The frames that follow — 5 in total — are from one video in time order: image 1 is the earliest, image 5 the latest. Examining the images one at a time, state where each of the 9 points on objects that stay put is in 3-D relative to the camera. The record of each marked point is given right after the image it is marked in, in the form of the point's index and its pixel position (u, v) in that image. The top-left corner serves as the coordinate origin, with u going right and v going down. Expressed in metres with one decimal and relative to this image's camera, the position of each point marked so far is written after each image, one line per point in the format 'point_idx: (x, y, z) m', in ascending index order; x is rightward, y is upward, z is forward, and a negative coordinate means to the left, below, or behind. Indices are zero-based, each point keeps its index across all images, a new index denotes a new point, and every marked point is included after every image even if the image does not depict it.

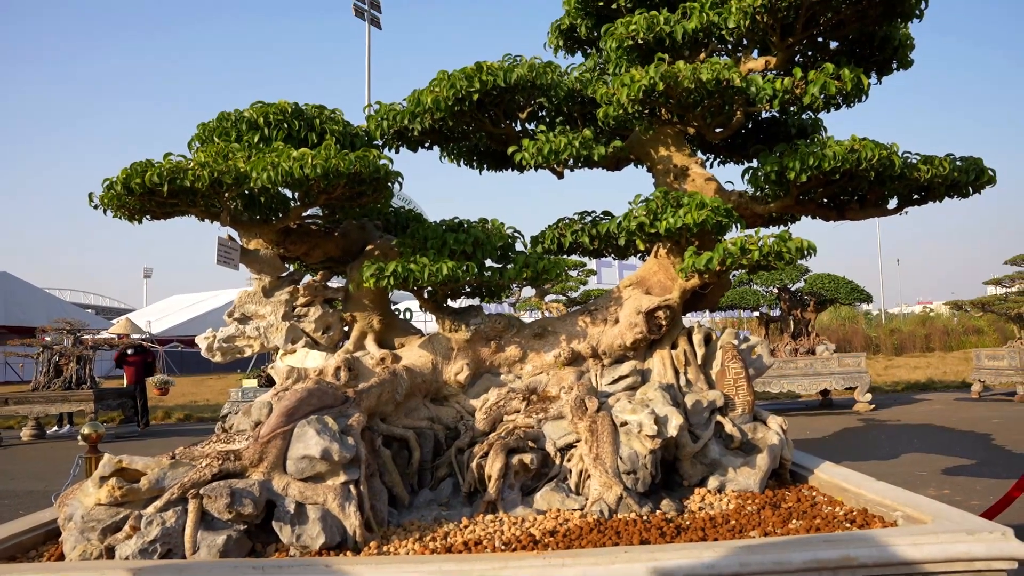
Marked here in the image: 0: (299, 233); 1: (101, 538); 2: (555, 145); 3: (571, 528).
0: (-1.8, +0.5, +6.1) m
1: (-2.6, -1.5, +4.5) m
2: (+0.3, +1.1, +5.6) m
3: (+0.4, -1.6, +4.8) m
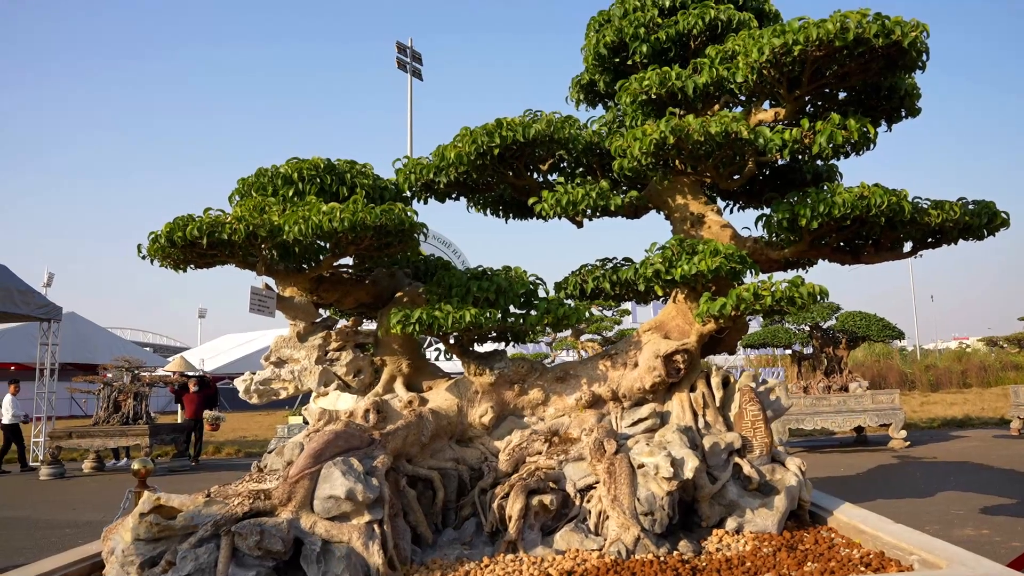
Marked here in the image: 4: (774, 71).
0: (-1.6, +0.1, +6.4) m
1: (-2.4, -1.8, +4.7) m
2: (+0.5, +0.7, +5.8) m
3: (+0.5, -1.9, +5.0) m
4: (+1.9, +1.5, +5.2) m
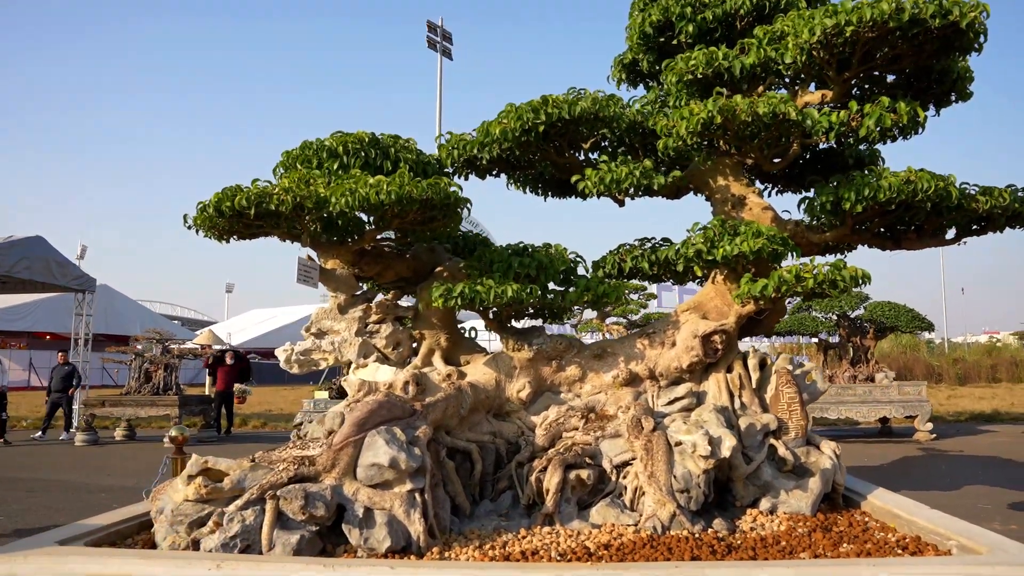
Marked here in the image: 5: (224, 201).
0: (-1.2, +0.3, +6.5) m
1: (-2.2, -1.6, +4.9) m
2: (+0.8, +0.9, +5.8) m
3: (+0.8, -1.7, +5.0) m
4: (+2.2, +1.7, +5.2) m
5: (-2.2, +0.7, +5.5) m
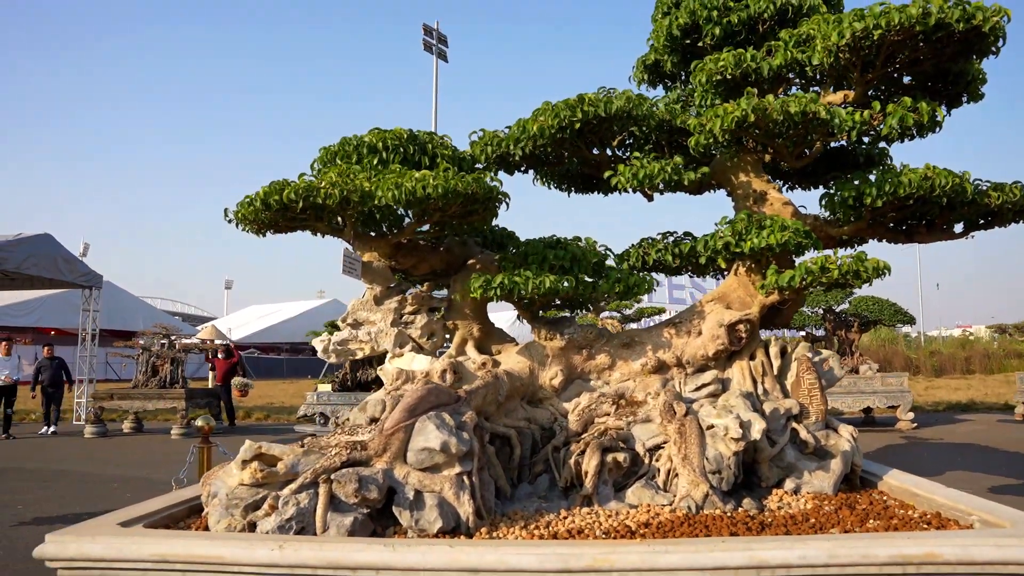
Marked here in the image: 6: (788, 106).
0: (-0.9, +0.4, +6.7) m
1: (-1.9, -1.6, +5.1) m
2: (+1.1, +1.0, +6.1) m
3: (+1.1, -1.7, +5.3) m
4: (+2.5, +1.7, +5.5) m
5: (-1.8, +0.7, +5.7) m
6: (+2.0, +1.3, +5.4) m
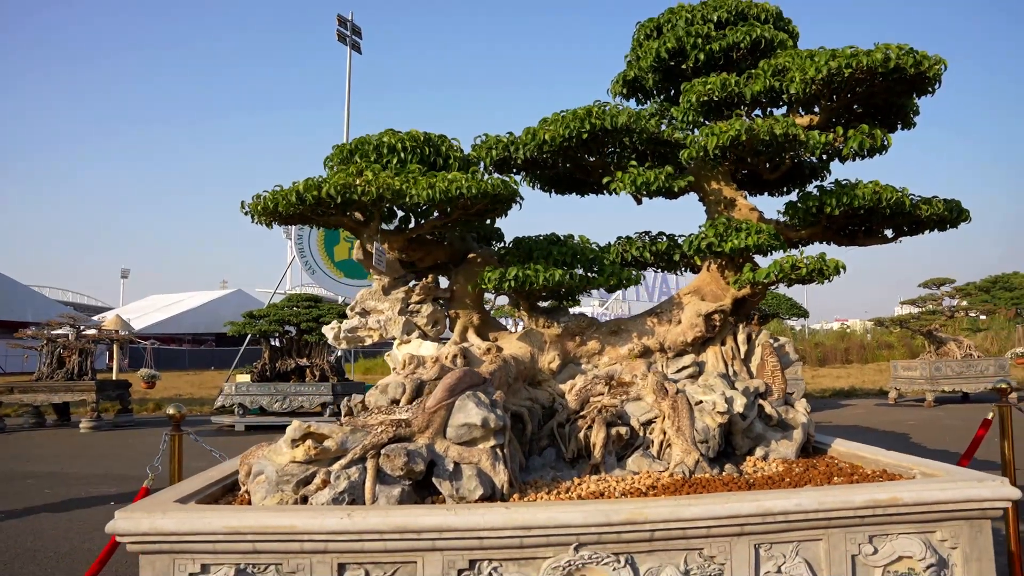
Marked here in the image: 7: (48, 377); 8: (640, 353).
0: (-0.9, +0.5, +7.1) m
1: (-1.6, -1.5, +5.4) m
2: (+1.2, +1.0, +6.8) m
3: (+1.3, -1.6, +6.1) m
4: (+2.7, +1.8, +6.5) m
5: (-1.7, +0.8, +6.0) m
6: (+2.2, +1.4, +6.3) m
7: (-9.9, -1.9, +15.5) m
8: (+1.3, -0.7, +7.4) m
